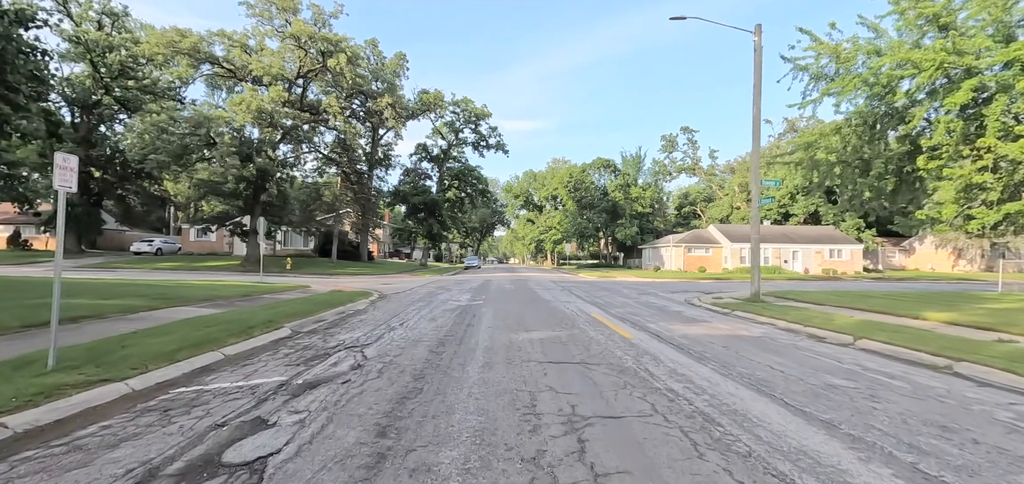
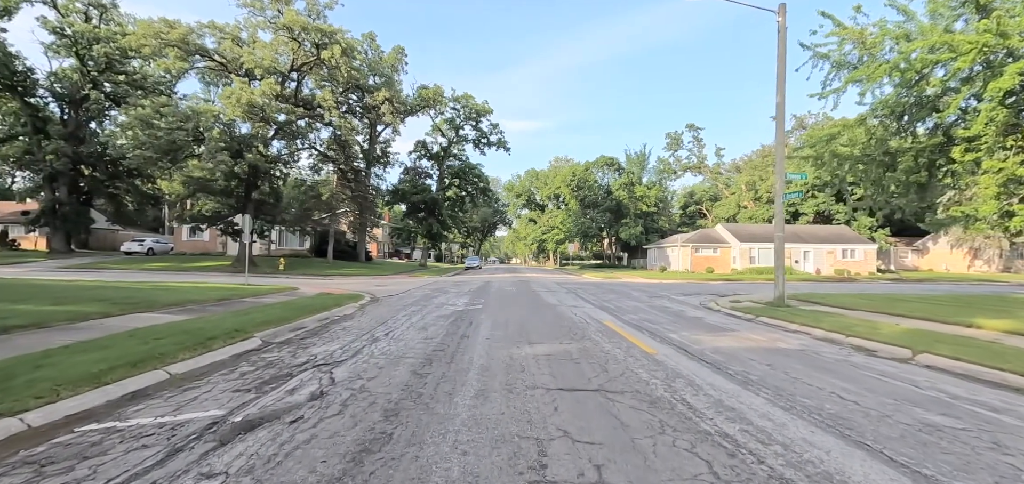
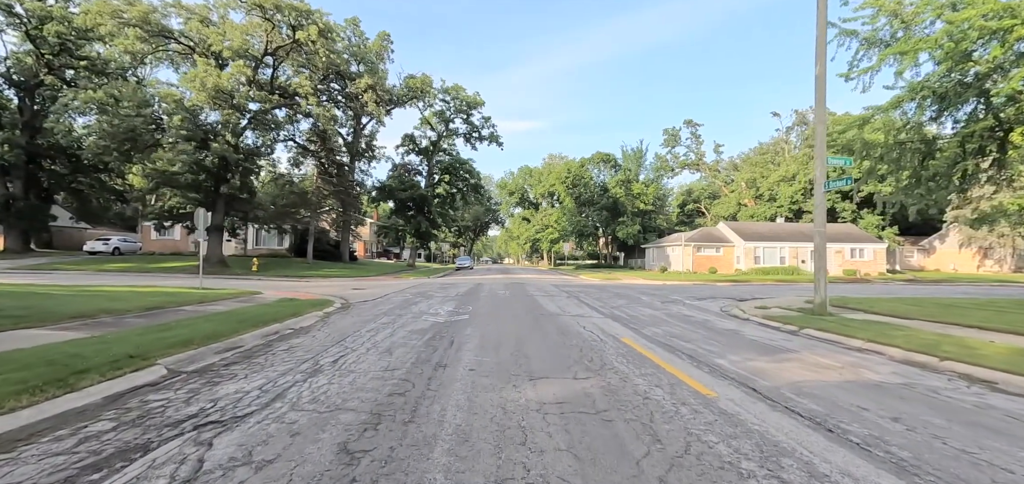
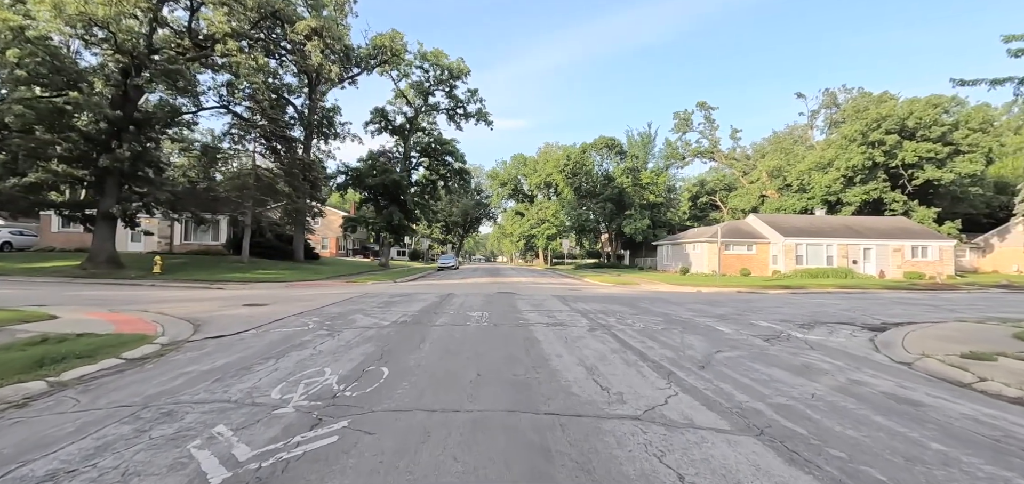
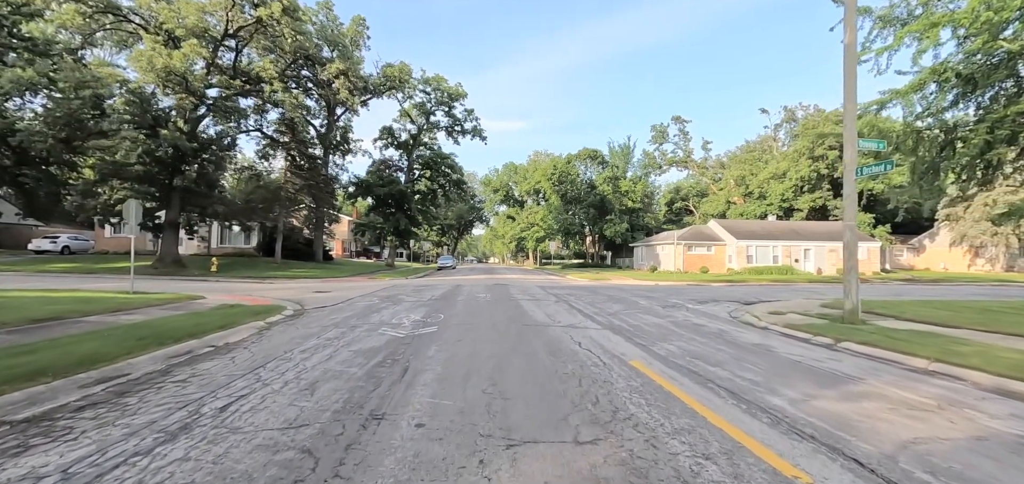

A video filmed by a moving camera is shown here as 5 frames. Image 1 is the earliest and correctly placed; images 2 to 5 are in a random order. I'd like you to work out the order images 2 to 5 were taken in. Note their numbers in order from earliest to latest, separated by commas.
2, 3, 5, 4
